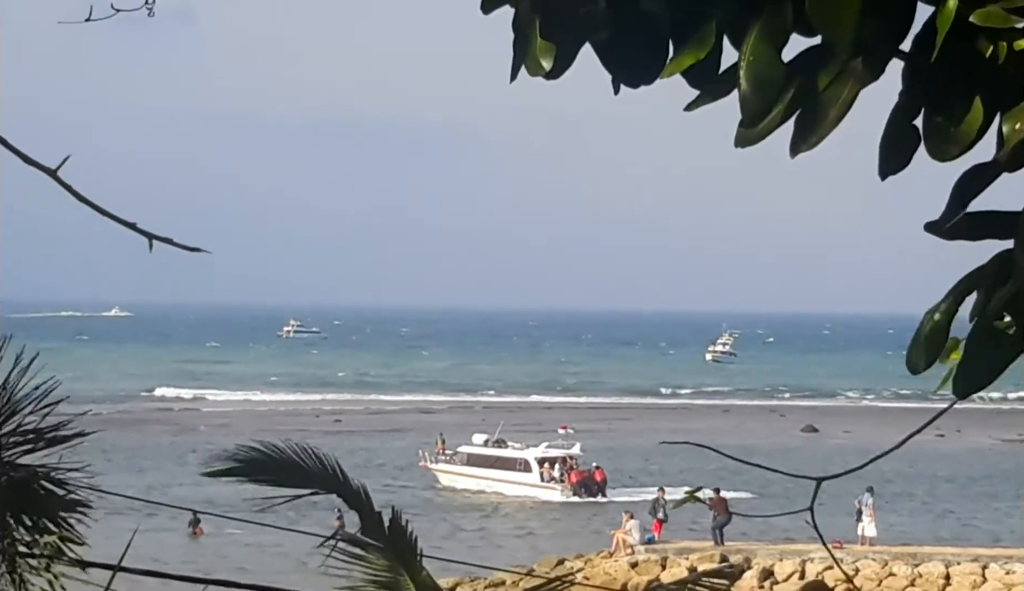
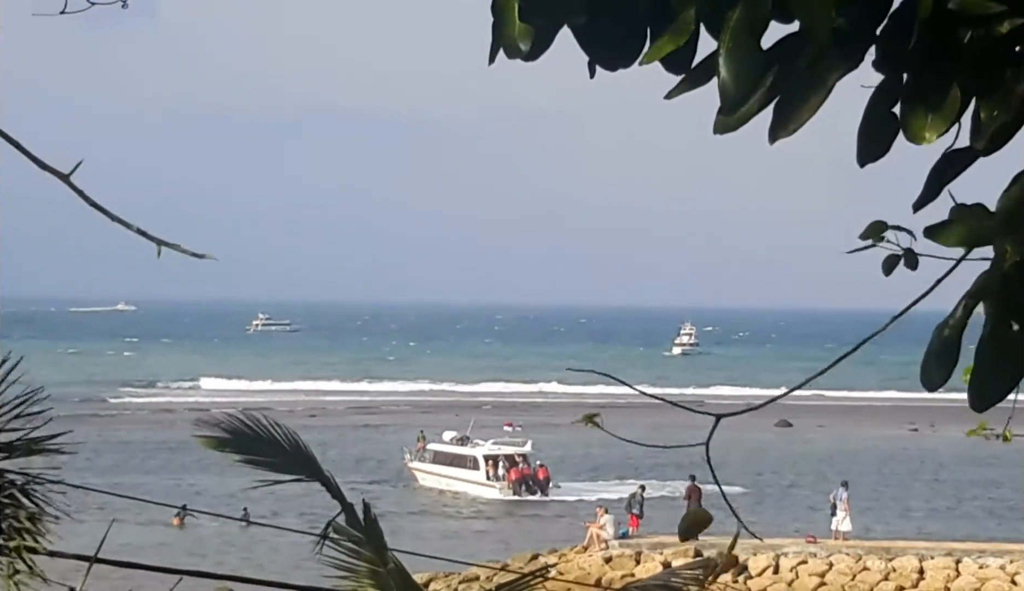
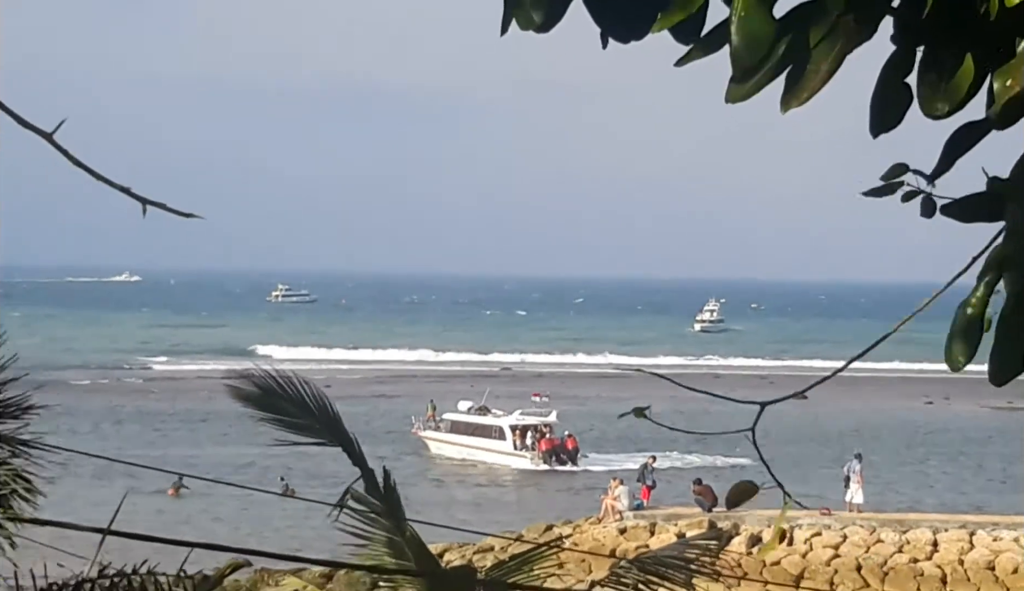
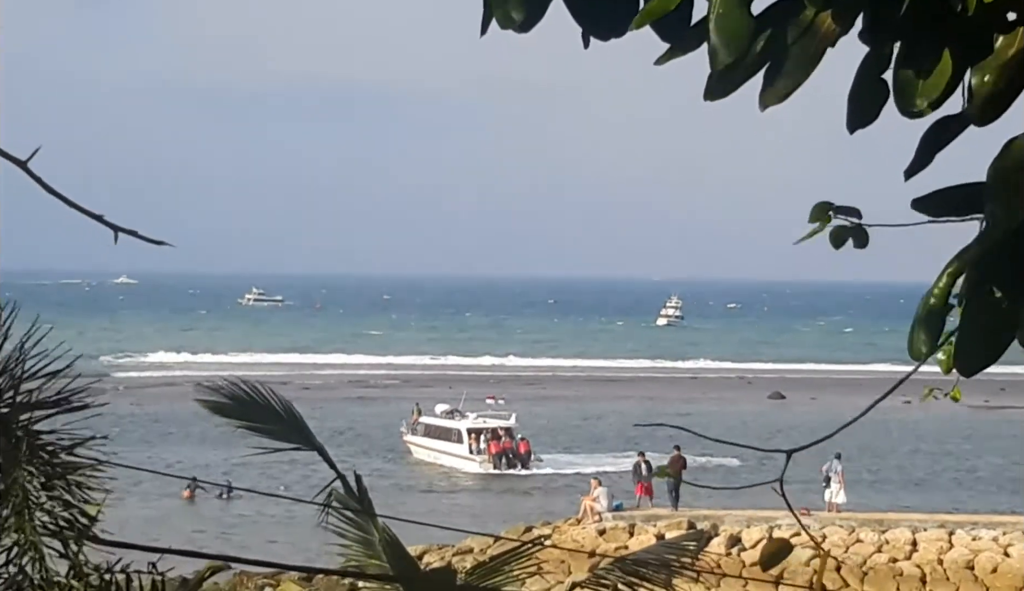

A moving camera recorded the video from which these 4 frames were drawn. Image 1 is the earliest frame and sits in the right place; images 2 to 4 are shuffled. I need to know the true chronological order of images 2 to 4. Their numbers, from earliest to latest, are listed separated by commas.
3, 2, 4
